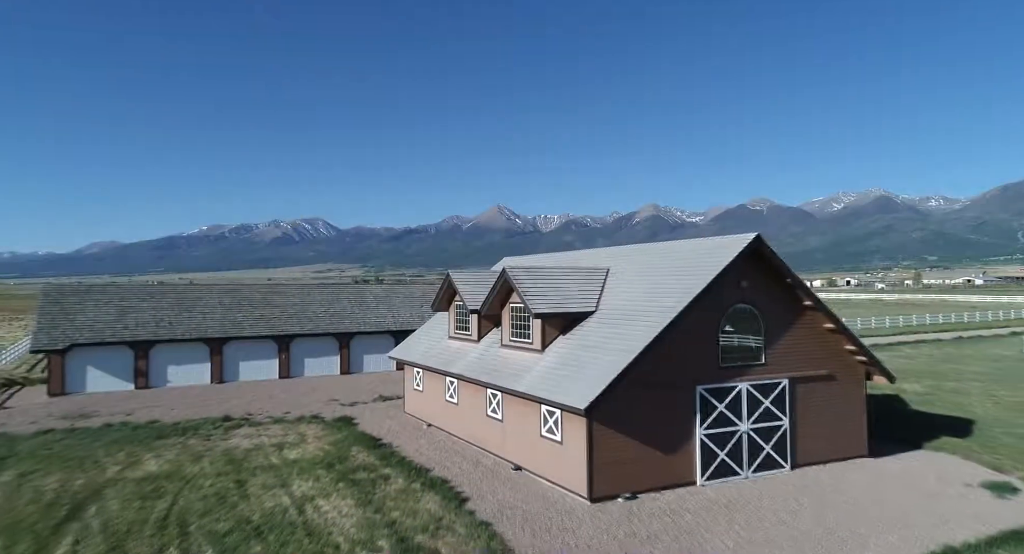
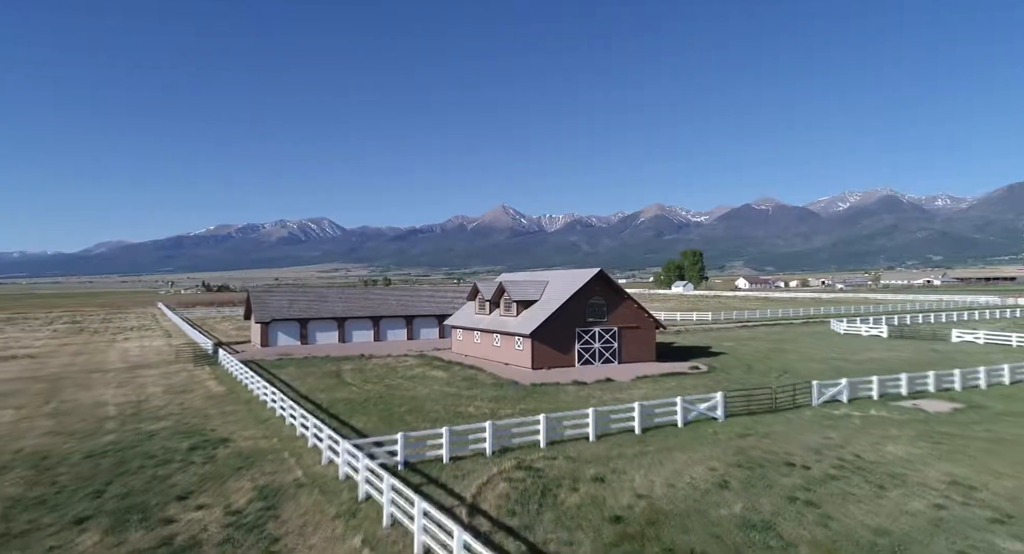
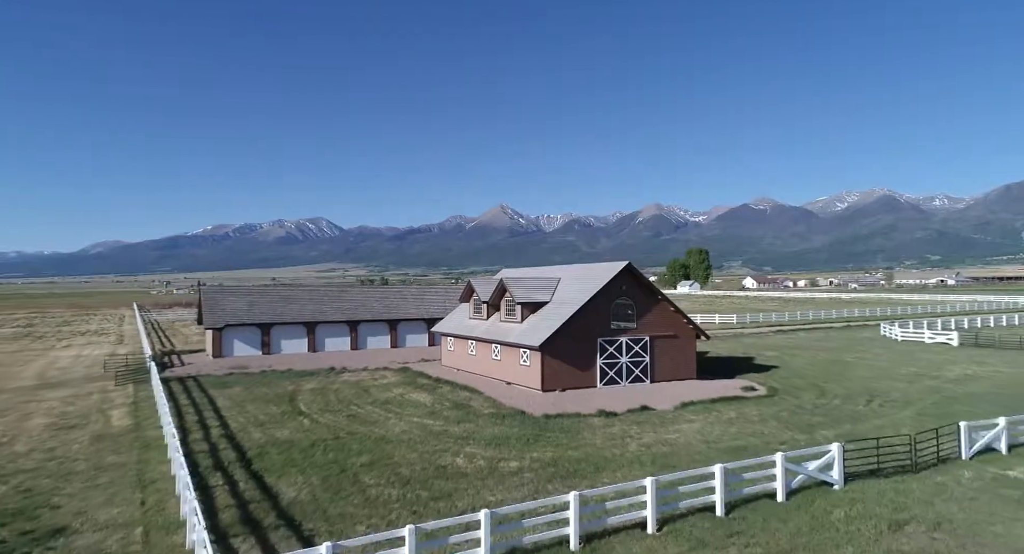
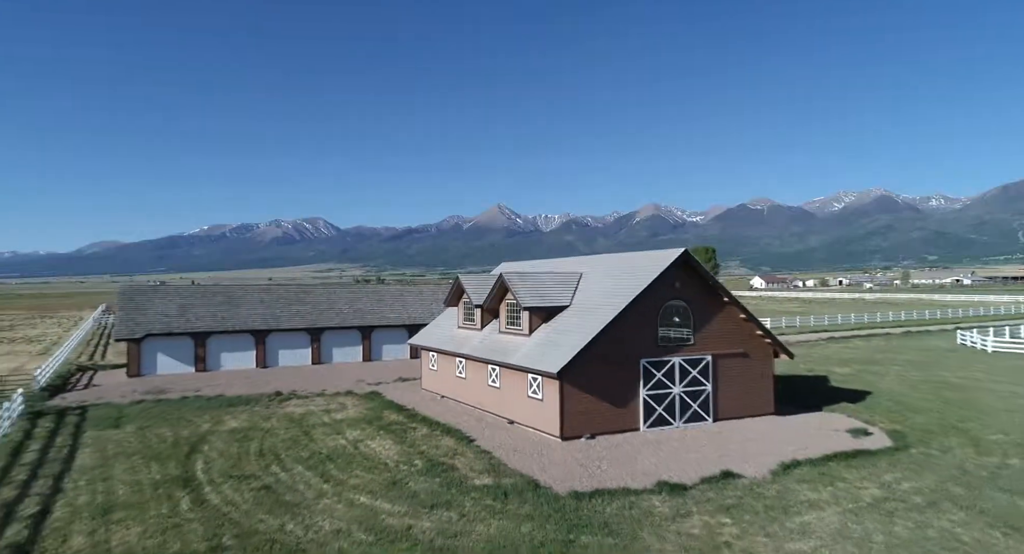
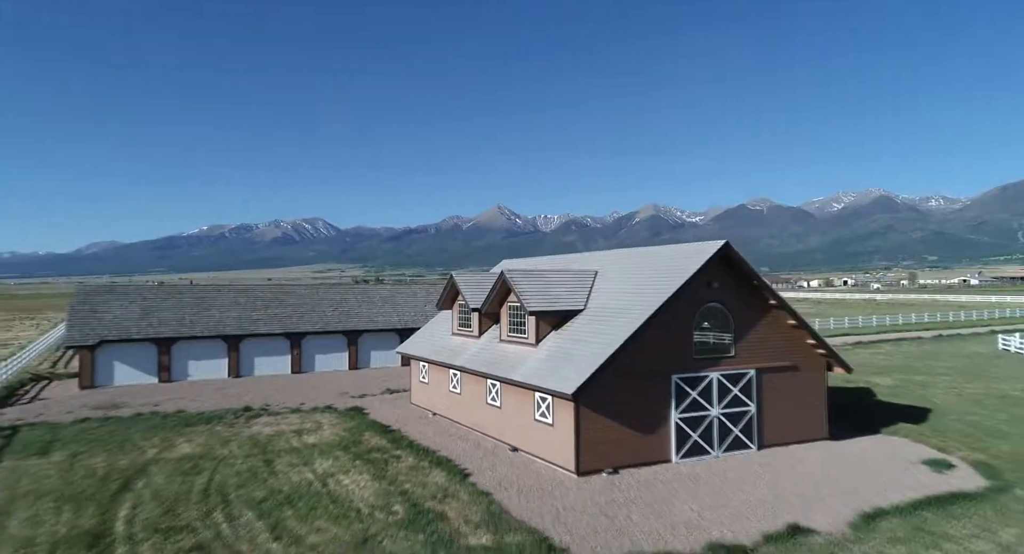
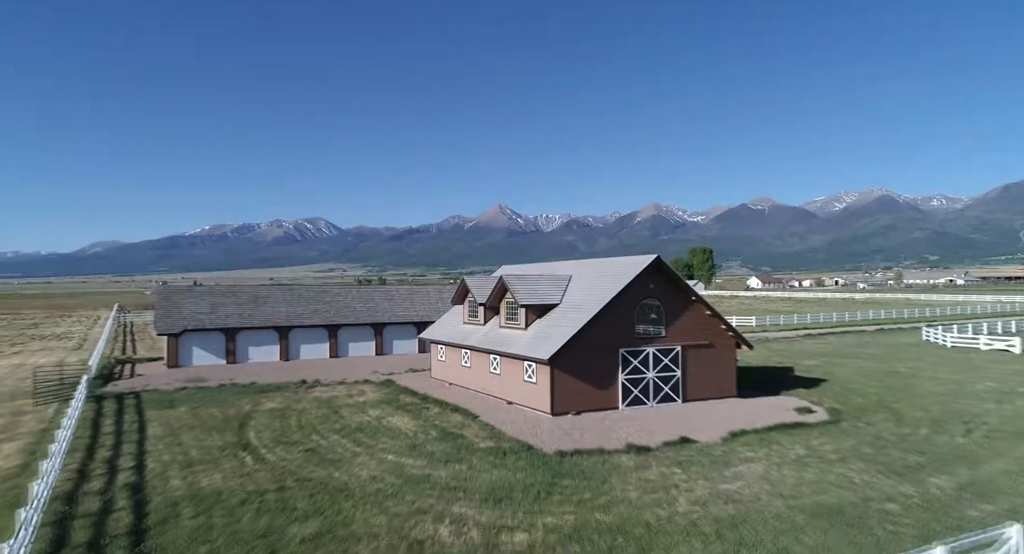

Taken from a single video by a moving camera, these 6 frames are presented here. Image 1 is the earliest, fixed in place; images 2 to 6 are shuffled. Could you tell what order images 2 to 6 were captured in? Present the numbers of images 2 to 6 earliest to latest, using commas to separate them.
5, 4, 6, 3, 2
